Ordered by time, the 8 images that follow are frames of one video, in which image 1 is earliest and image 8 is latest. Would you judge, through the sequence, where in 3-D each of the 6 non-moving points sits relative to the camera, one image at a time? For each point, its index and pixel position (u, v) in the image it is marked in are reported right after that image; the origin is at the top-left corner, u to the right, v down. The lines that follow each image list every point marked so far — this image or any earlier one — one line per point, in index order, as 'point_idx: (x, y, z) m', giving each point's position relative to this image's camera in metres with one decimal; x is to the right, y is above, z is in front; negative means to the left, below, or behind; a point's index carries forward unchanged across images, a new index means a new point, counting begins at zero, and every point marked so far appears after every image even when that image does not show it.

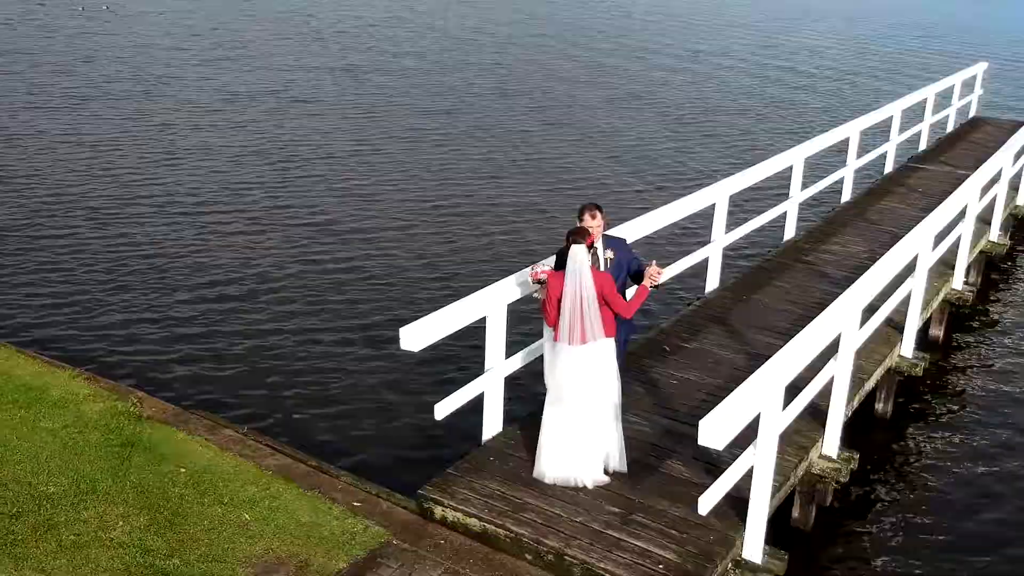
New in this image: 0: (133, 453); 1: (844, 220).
0: (-3.3, -1.4, +8.6) m
1: (+5.4, +1.1, +16.2) m
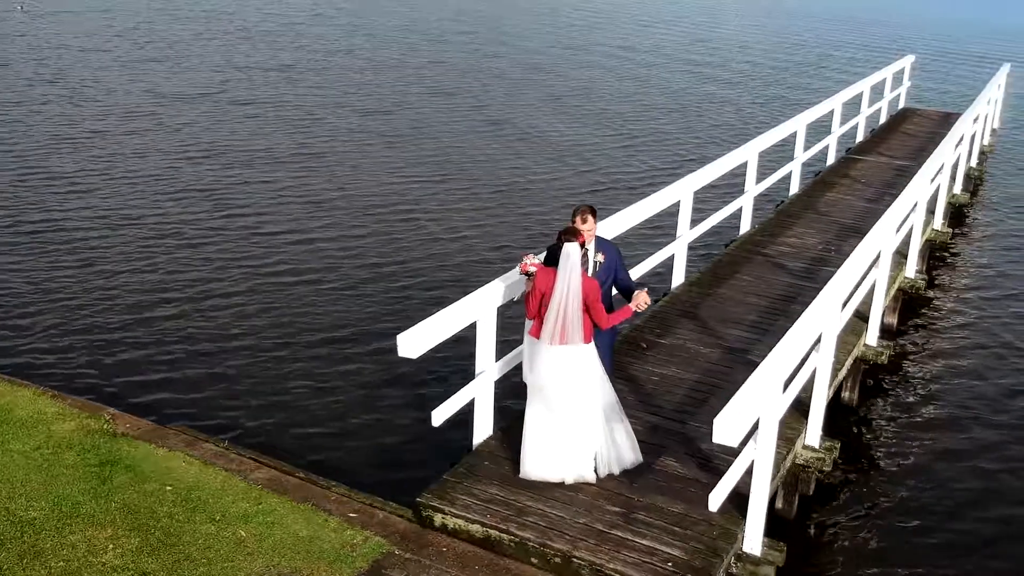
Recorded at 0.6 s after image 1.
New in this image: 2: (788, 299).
0: (-3.3, -1.5, +8.3) m
1: (+4.7, +1.3, +16.5) m
2: (+3.5, -0.1, +12.5) m
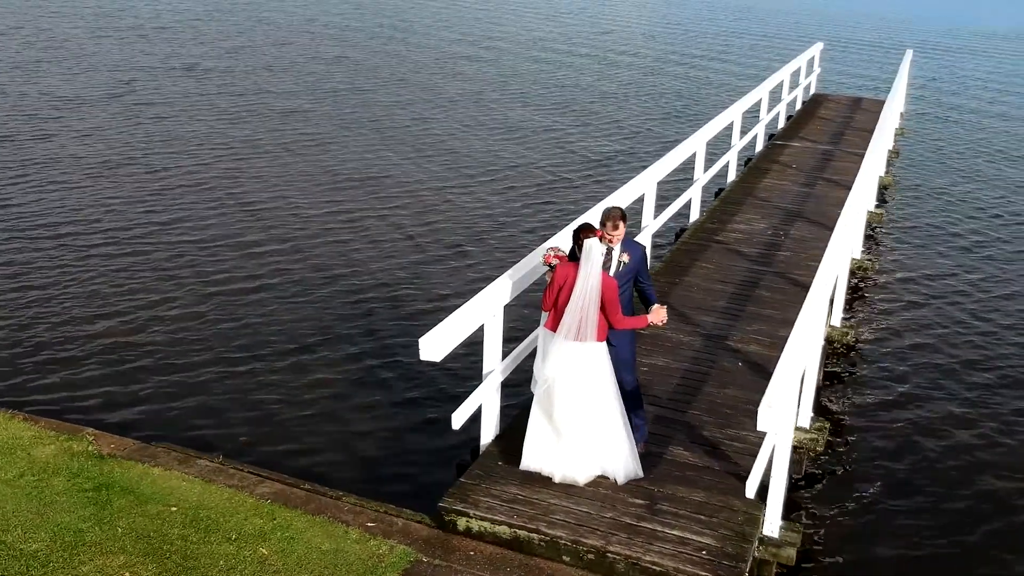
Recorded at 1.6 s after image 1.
0: (-3.2, -1.7, +7.9) m
1: (+3.8, +1.5, +16.9) m
2: (+3.1, +0.1, +12.8) m
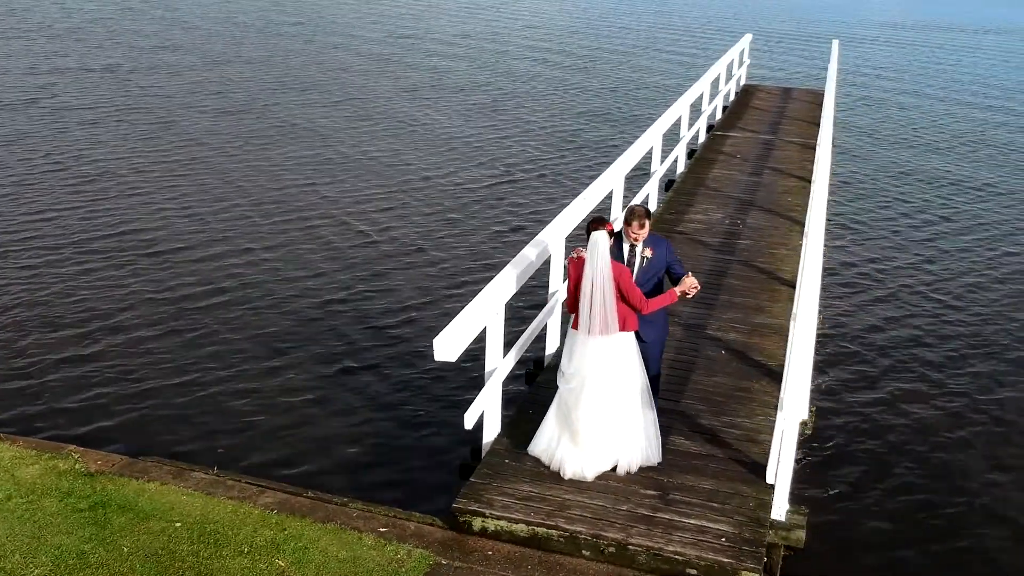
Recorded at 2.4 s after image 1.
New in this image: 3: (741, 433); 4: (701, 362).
0: (-3.1, -1.7, +7.6) m
1: (+3.1, +1.7, +17.1) m
2: (+2.7, +0.2, +13.0) m
3: (+2.0, -1.3, +8.8) m
4: (+2.0, -0.8, +10.3) m
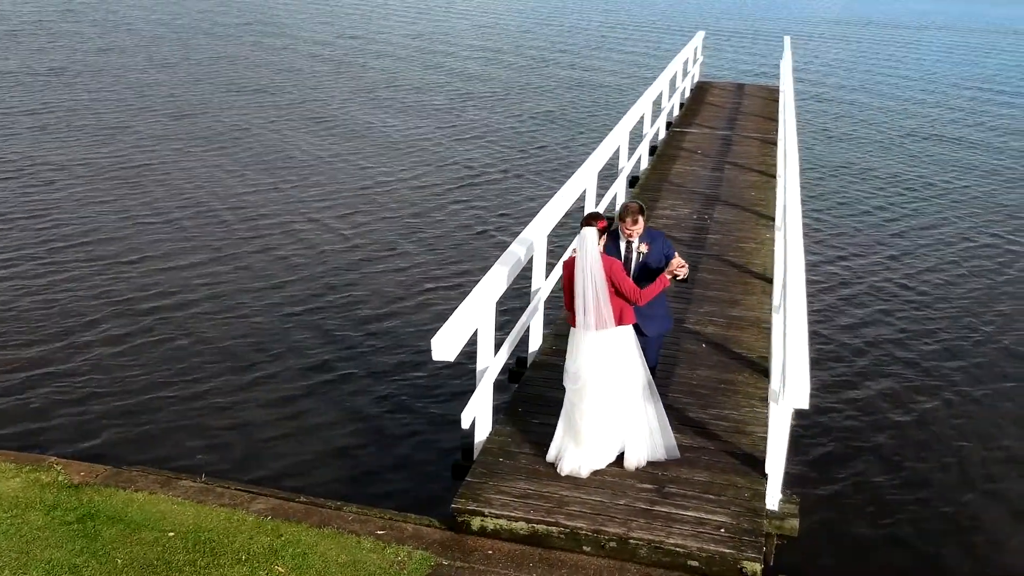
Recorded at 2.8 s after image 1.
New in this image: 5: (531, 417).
0: (-3.1, -1.8, +7.4) m
1: (+2.5, +1.8, +17.2) m
2: (+2.4, +0.3, +13.1) m
3: (+2.0, -1.2, +8.9) m
4: (+1.8, -0.7, +10.3) m
5: (+0.2, -1.2, +8.9) m
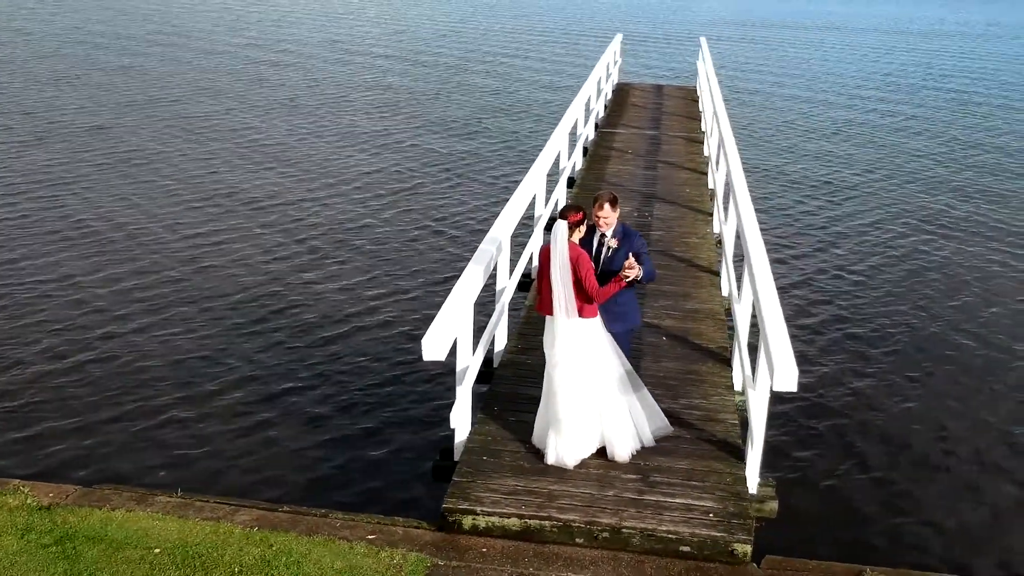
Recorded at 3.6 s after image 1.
0: (-3.1, -1.9, +7.2) m
1: (+1.4, +1.8, +17.4) m
2: (+1.7, +0.3, +13.3) m
3: (+1.7, -1.2, +9.1) m
4: (+1.4, -0.6, +10.5) m
5: (0.0, -1.2, +9.0) m
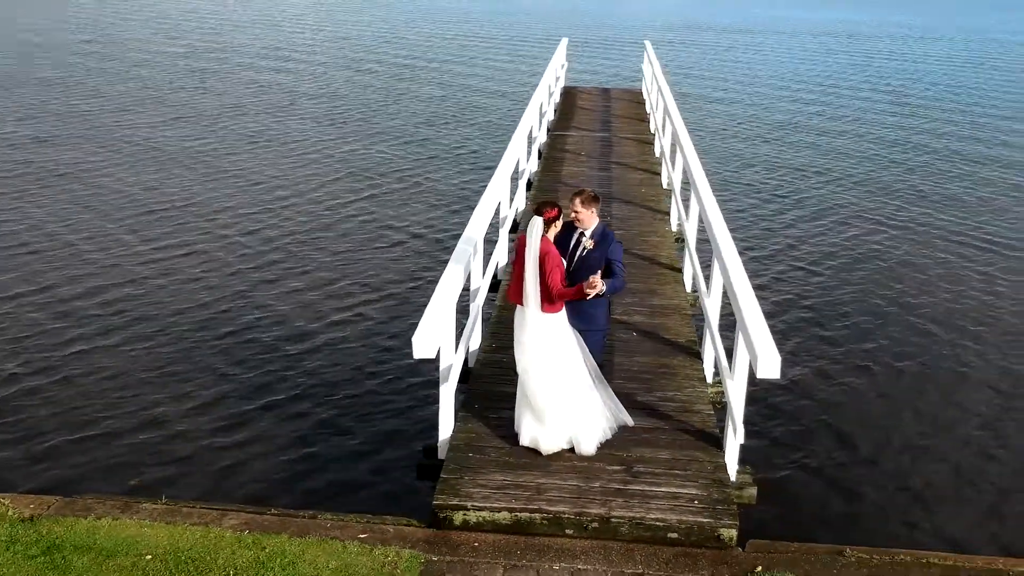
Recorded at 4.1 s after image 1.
0: (-3.2, -1.9, +7.1) m
1: (+0.7, +1.8, +17.6) m
2: (+1.3, +0.4, +13.5) m
3: (+1.6, -1.1, +9.3) m
4: (+1.1, -0.6, +10.7) m
5: (-0.2, -1.1, +9.1) m
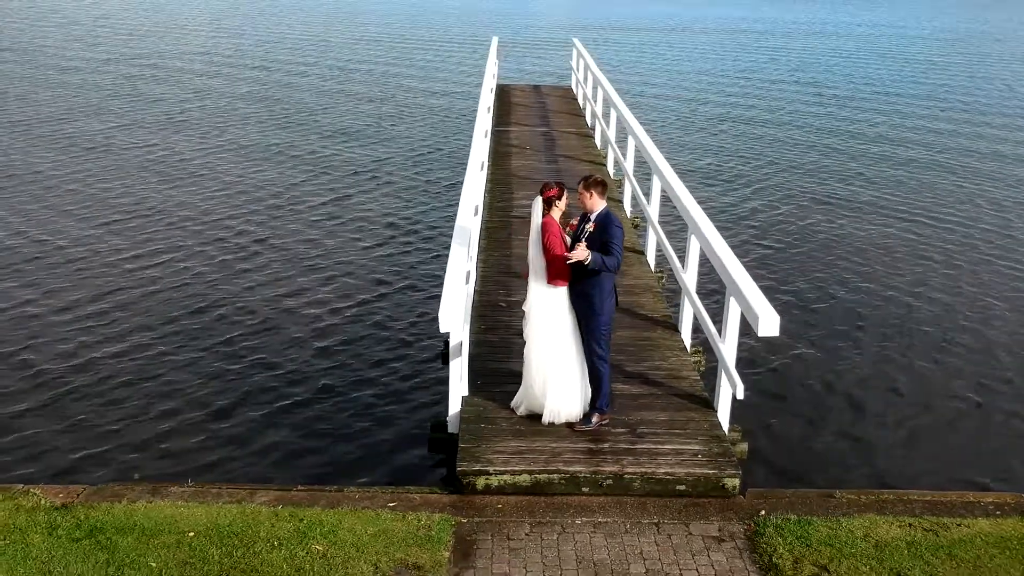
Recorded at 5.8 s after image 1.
0: (-3.0, -1.8, +7.3) m
1: (-0.2, +2.0, +18.2) m
2: (+0.8, +0.6, +14.1) m
3: (+1.5, -0.9, +9.9) m
4: (+1.0, -0.4, +11.3) m
5: (-0.2, -1.0, +9.6) m
